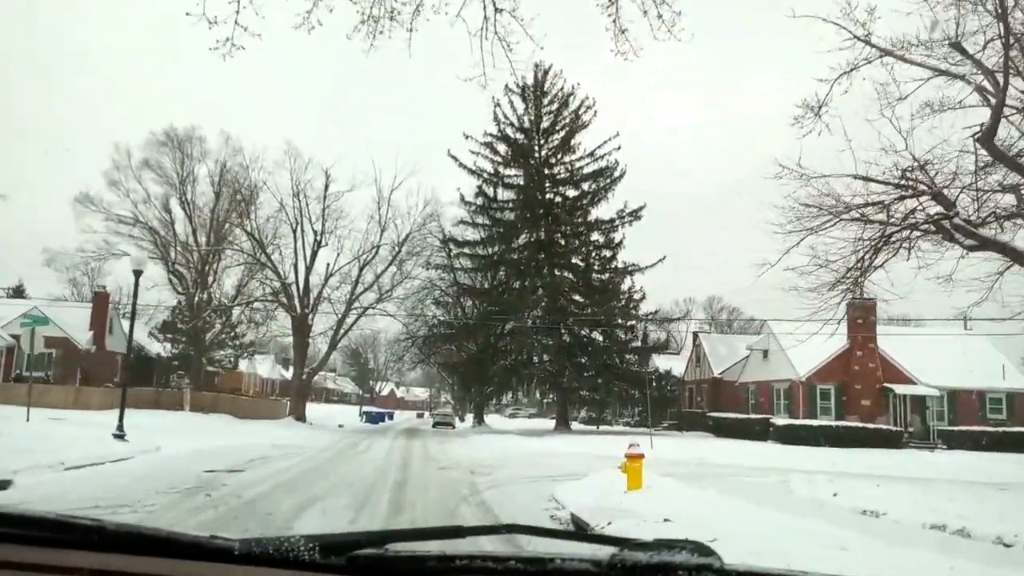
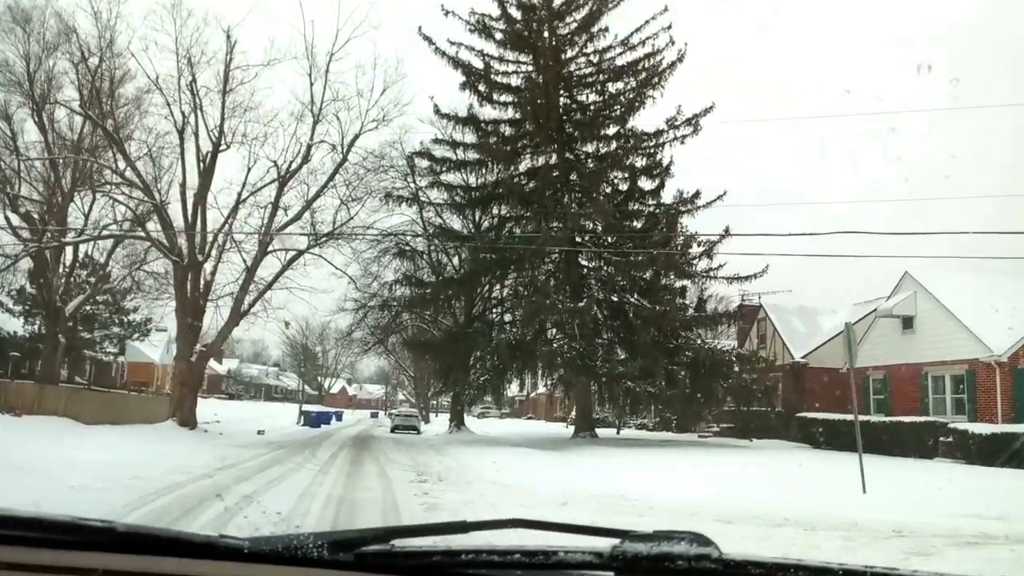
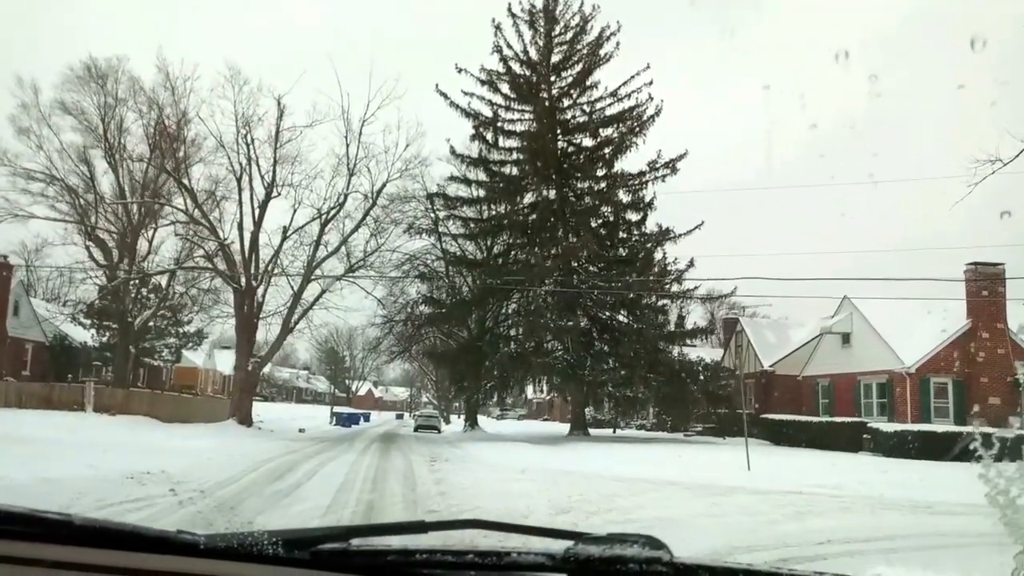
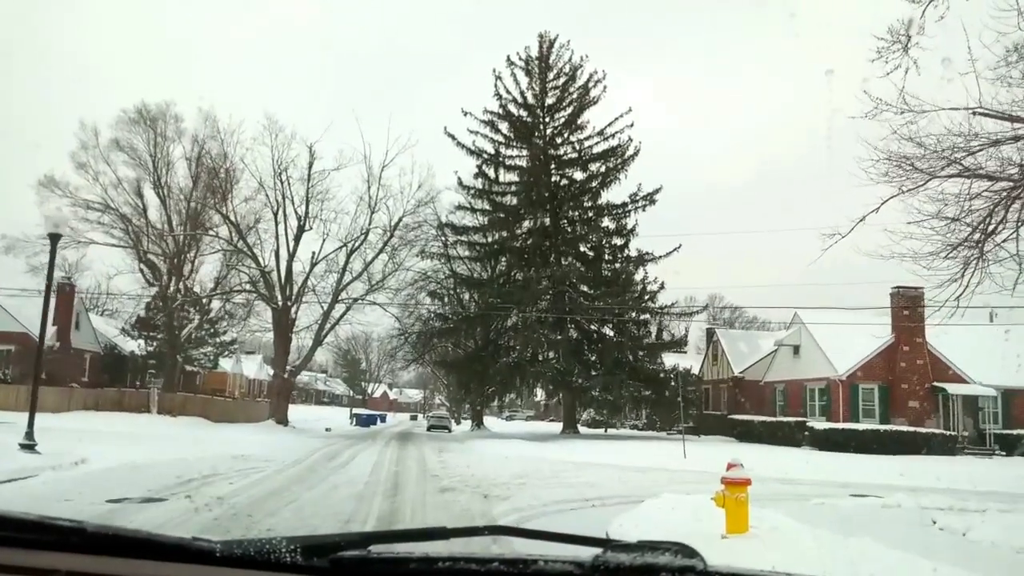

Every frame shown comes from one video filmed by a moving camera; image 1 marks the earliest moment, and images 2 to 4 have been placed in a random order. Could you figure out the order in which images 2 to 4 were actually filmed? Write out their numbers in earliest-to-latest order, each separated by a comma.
4, 3, 2
